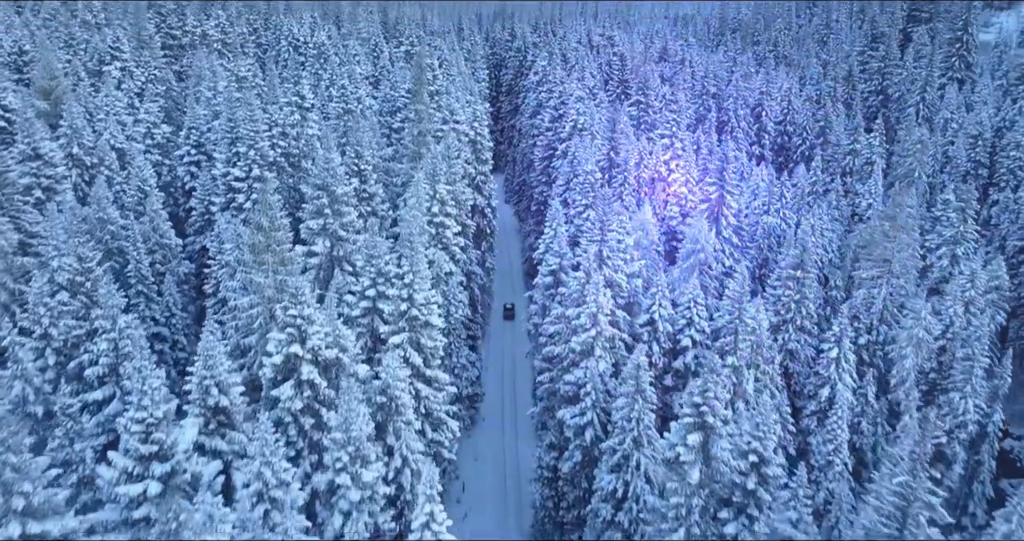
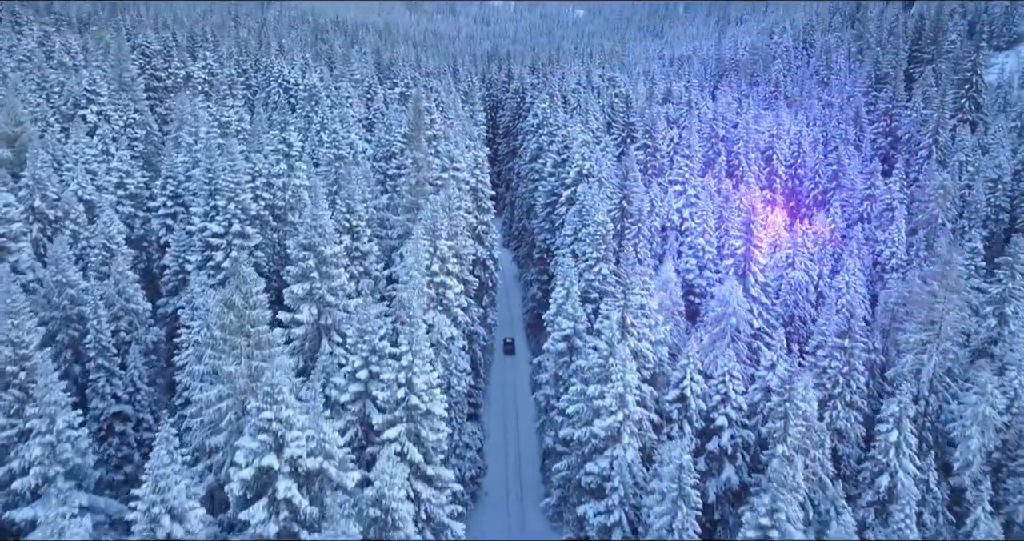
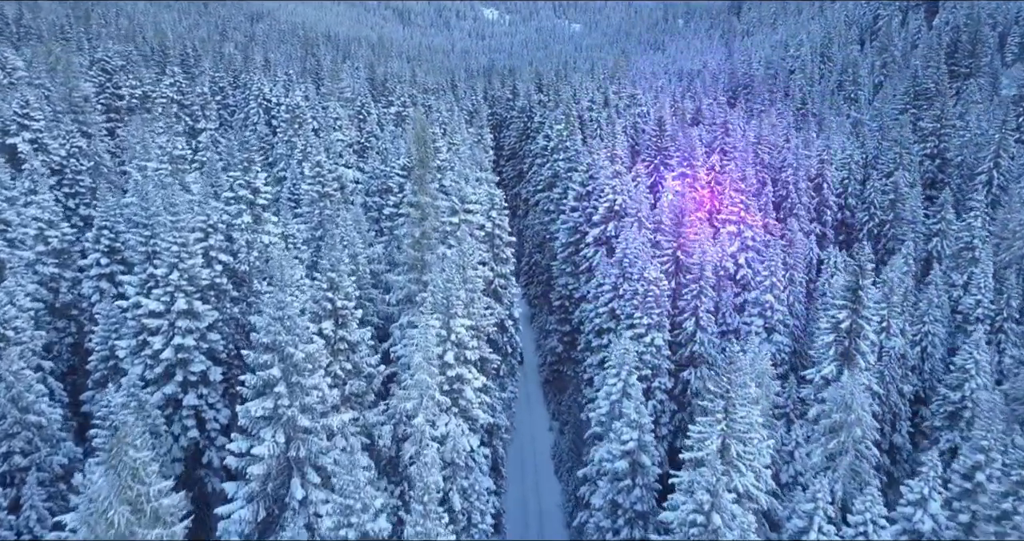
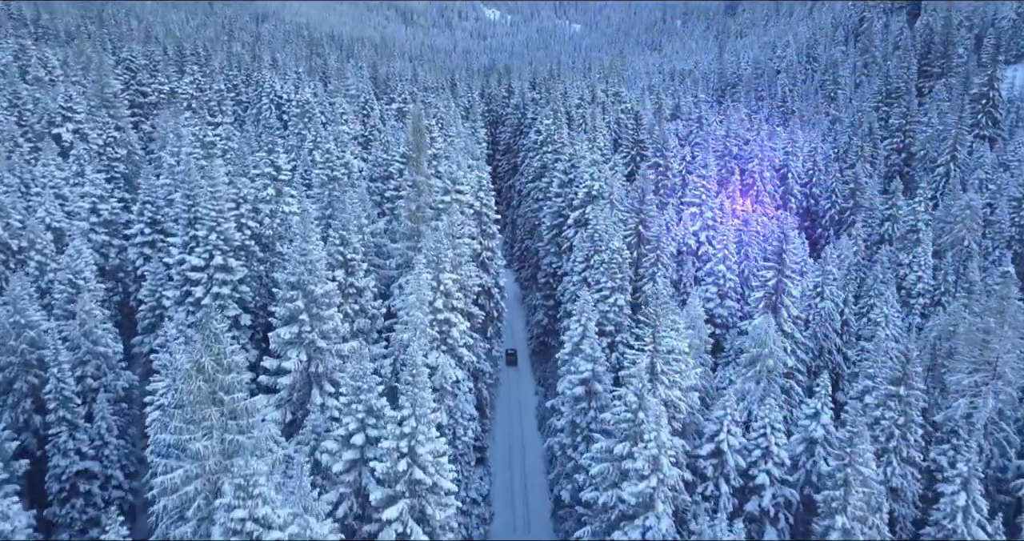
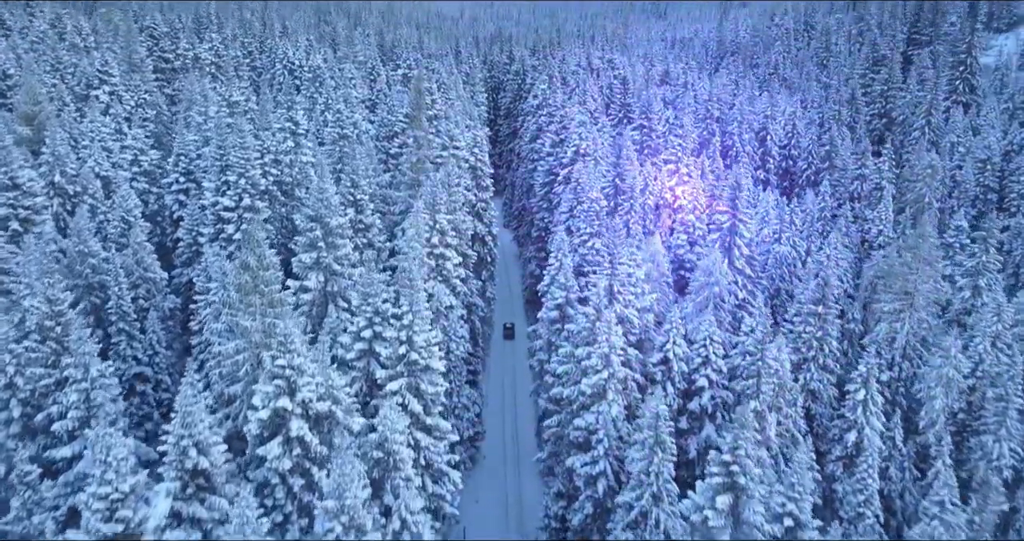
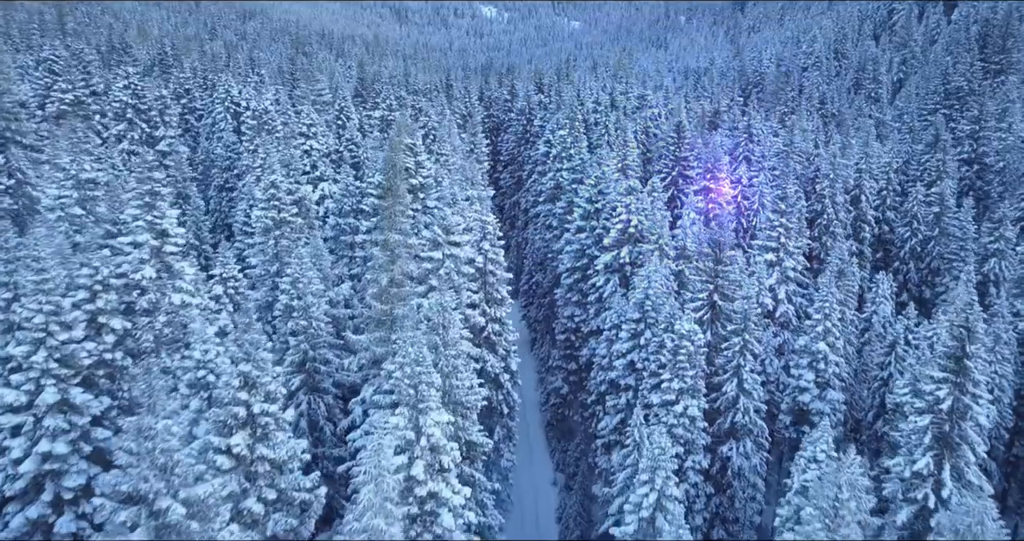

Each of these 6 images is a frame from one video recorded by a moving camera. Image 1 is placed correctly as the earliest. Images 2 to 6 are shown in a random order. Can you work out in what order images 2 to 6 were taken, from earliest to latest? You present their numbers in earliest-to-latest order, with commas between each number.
5, 2, 4, 3, 6
